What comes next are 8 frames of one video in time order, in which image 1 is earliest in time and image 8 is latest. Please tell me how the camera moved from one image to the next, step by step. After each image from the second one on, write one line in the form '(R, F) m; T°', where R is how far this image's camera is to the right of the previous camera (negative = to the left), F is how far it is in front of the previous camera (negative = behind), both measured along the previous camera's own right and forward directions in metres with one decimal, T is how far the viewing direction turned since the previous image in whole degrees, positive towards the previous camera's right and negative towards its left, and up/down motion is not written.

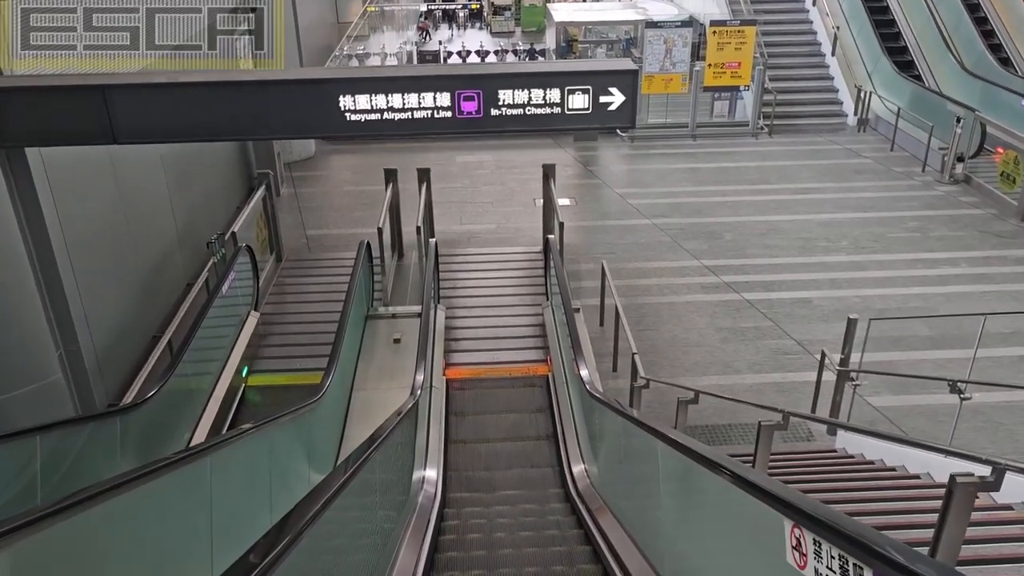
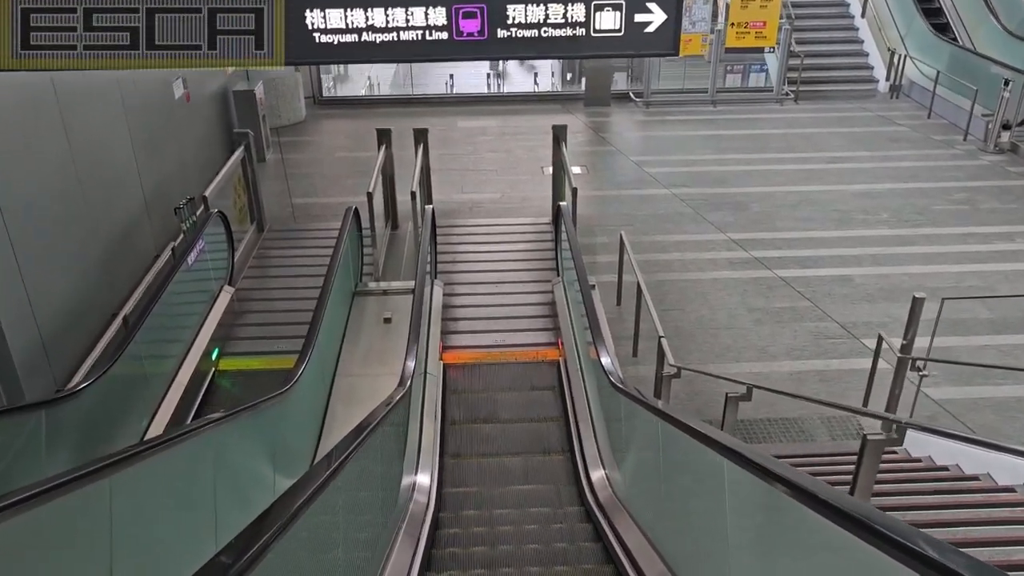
(0.0, +0.9) m; 0°
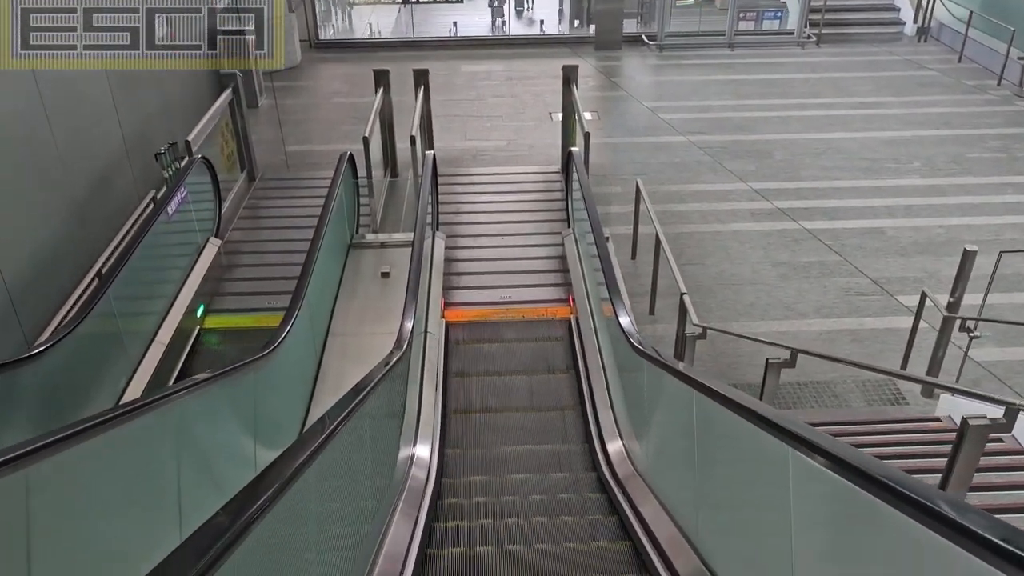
(0.0, +0.5) m; 0°
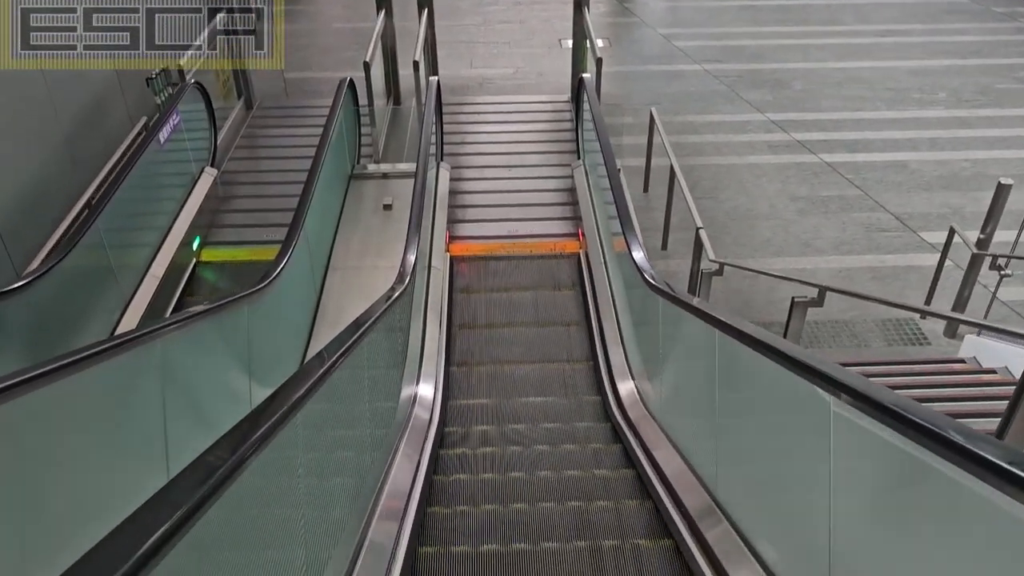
(0.0, +0.2) m; 0°
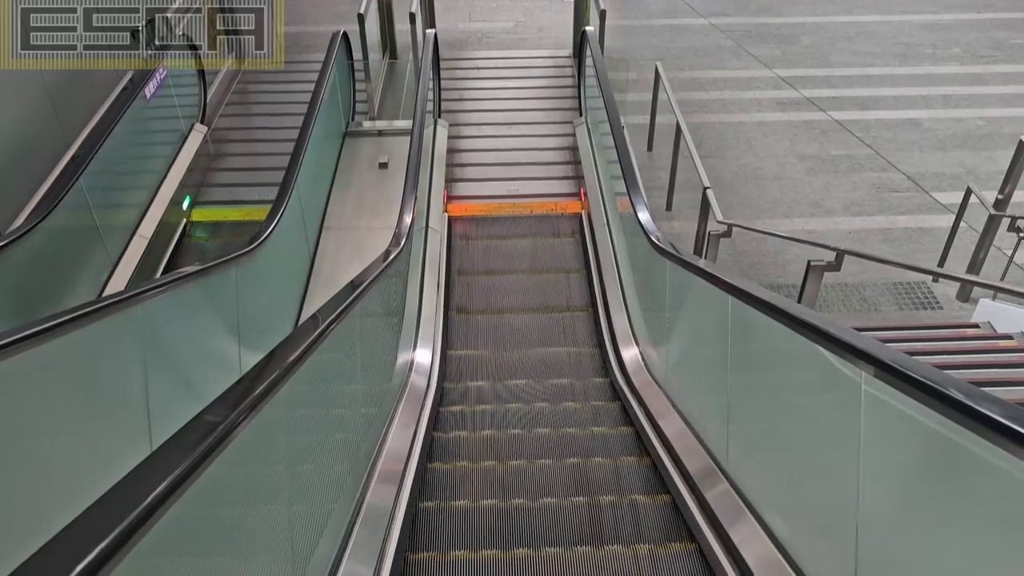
(0.0, +0.2) m; 0°
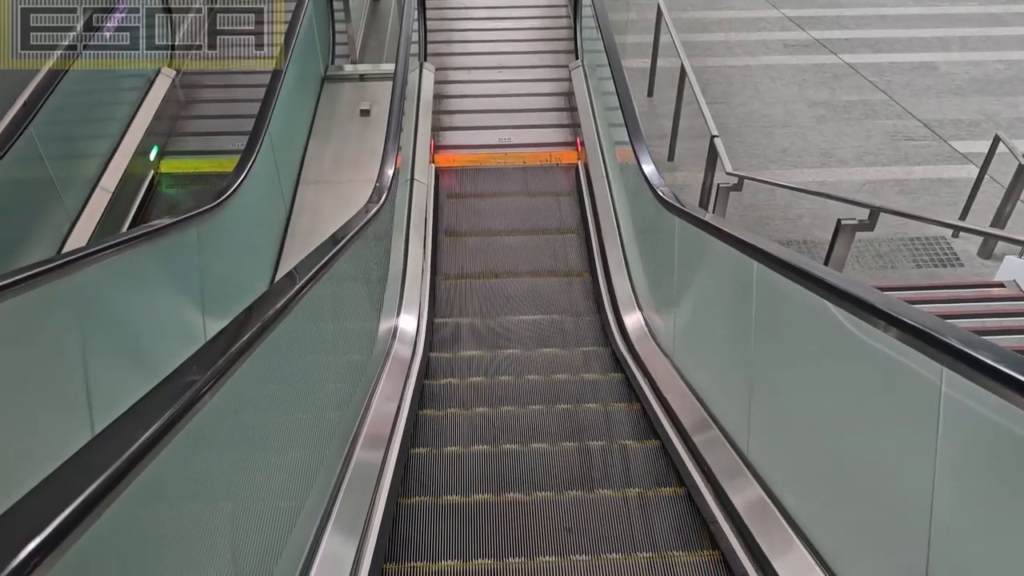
(0.0, +0.3) m; +1°
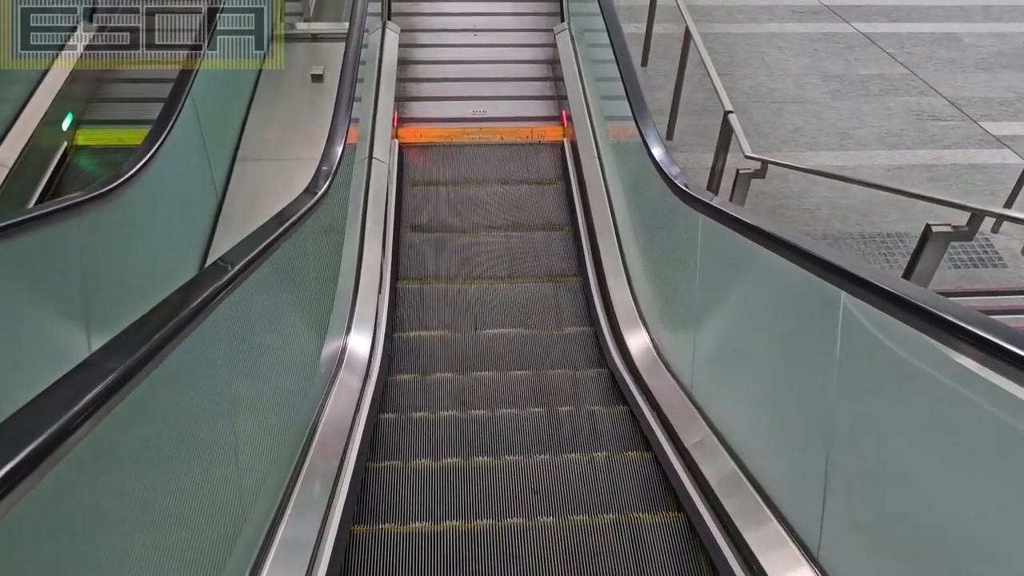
(0.0, +0.7) m; +2°
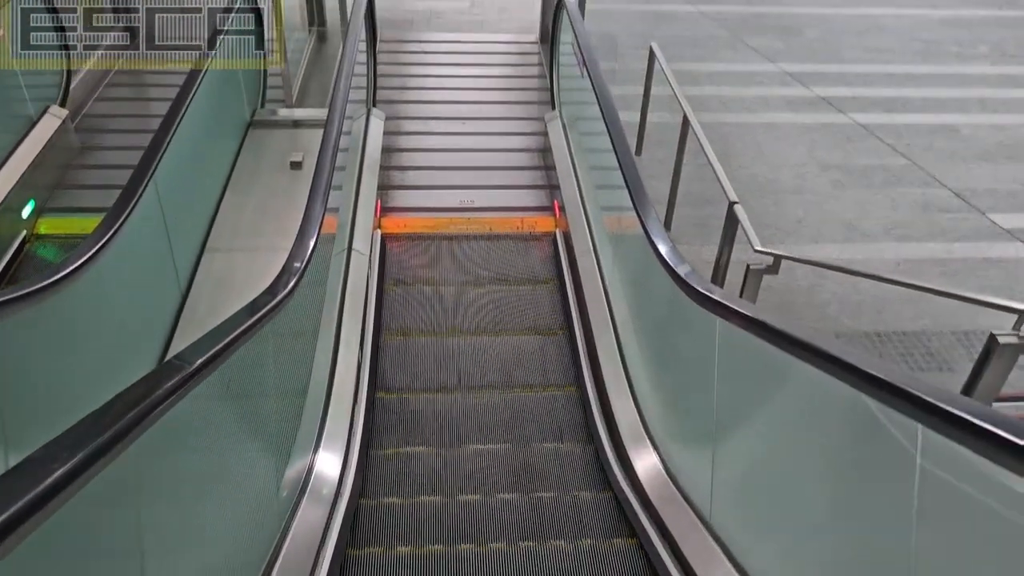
(0.0, +0.3) m; +1°
